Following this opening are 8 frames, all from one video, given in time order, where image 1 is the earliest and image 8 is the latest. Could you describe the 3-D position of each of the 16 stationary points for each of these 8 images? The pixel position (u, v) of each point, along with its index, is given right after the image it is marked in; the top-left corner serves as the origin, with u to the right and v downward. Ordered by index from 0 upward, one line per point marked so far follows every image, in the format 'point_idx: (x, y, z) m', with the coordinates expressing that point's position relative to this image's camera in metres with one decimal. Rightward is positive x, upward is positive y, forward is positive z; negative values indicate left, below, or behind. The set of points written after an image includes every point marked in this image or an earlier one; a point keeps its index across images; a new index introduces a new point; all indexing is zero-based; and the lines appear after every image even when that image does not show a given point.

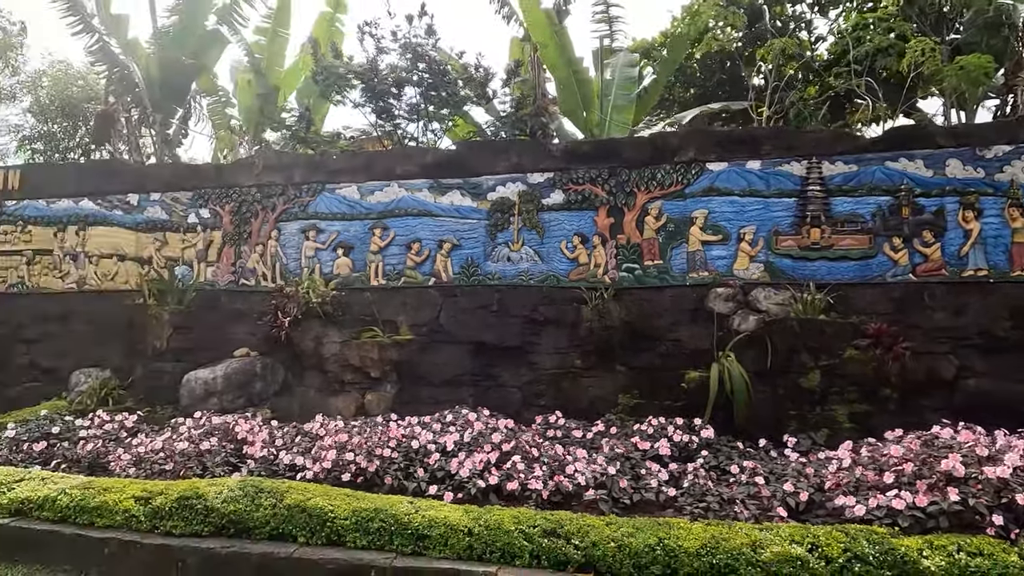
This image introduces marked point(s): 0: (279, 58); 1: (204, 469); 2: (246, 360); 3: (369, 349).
0: (-4.0, +3.9, +11.2) m
1: (-2.0, -1.2, +4.4) m
2: (-2.6, -0.7, +6.4) m
3: (-1.3, -0.6, +6.1) m
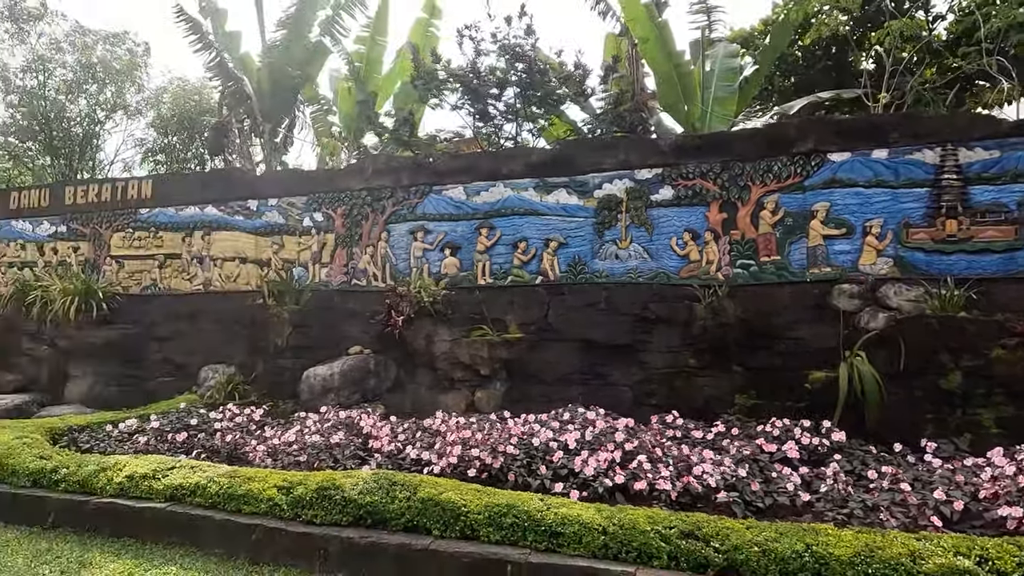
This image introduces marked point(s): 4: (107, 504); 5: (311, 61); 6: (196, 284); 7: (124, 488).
0: (-2.4, +3.9, +11.6) m
1: (-1.2, -1.2, +4.5) m
2: (-1.5, -0.7, +6.6) m
3: (-0.3, -0.6, +6.1) m
4: (-2.7, -1.4, +4.4) m
5: (-3.2, +3.5, +10.3) m
6: (-3.8, +0.1, +7.8) m
7: (-2.6, -1.4, +4.5) m
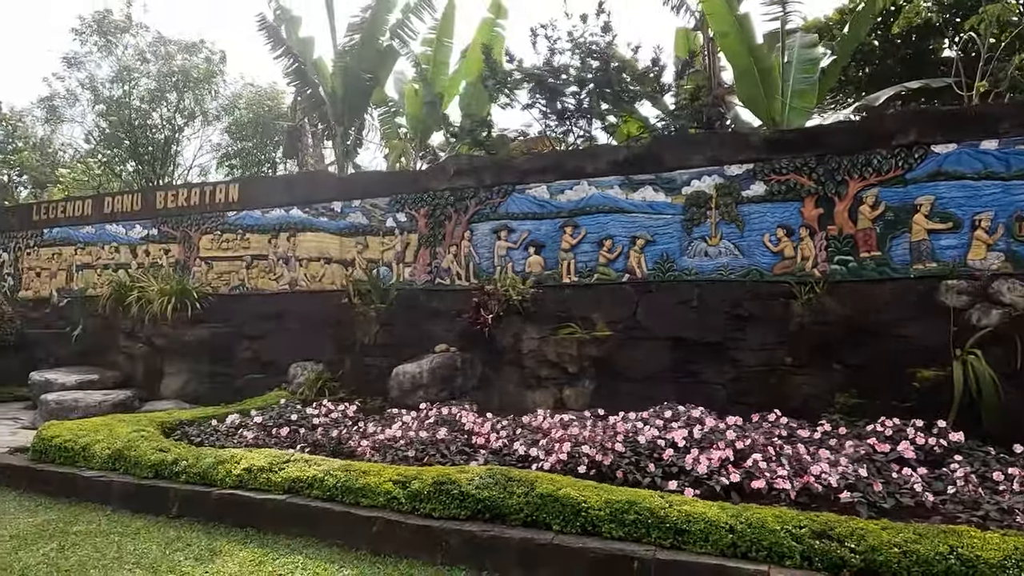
0: (-1.2, +3.9, +11.7) m
1: (-0.5, -1.2, +4.6) m
2: (-0.7, -0.7, +6.7) m
3: (+0.5, -0.5, +6.2) m
4: (-1.9, -1.4, +4.5) m
5: (-2.1, +3.5, +10.5) m
6: (-2.8, +0.1, +8.1) m
7: (-1.9, -1.4, +4.7) m
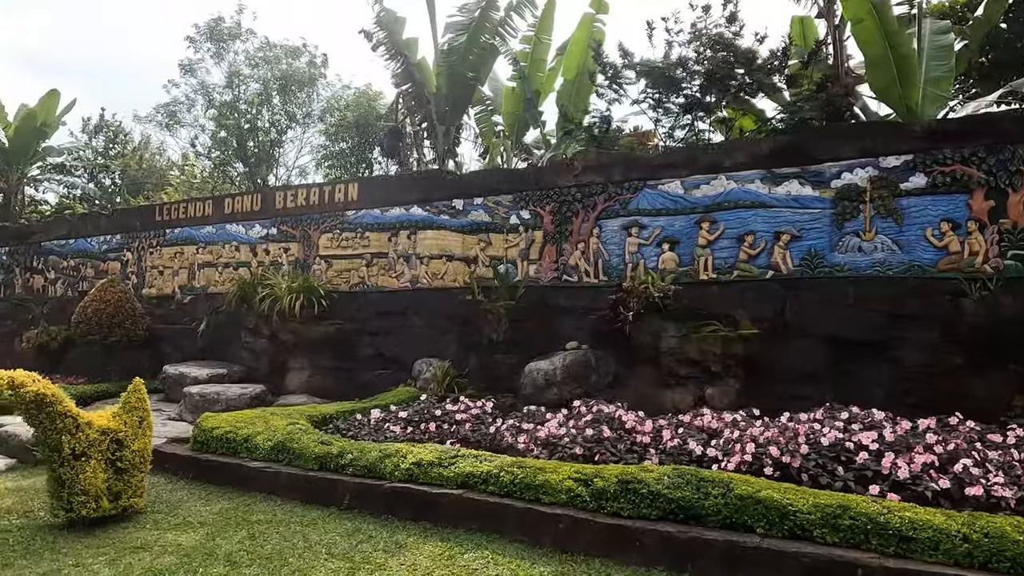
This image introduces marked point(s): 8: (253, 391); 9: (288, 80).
0: (+0.5, +4.0, +11.7) m
1: (+0.7, -1.1, +4.6) m
2: (+0.7, -0.6, +6.7) m
3: (+1.8, -0.5, +6.0) m
4: (-0.8, -1.4, +4.6) m
5: (-0.4, +3.6, +10.5) m
6: (-1.3, +0.1, +8.2) m
7: (-0.7, -1.3, +4.7) m
8: (-2.9, -1.2, +7.5) m
9: (-4.5, +4.3, +13.9) m
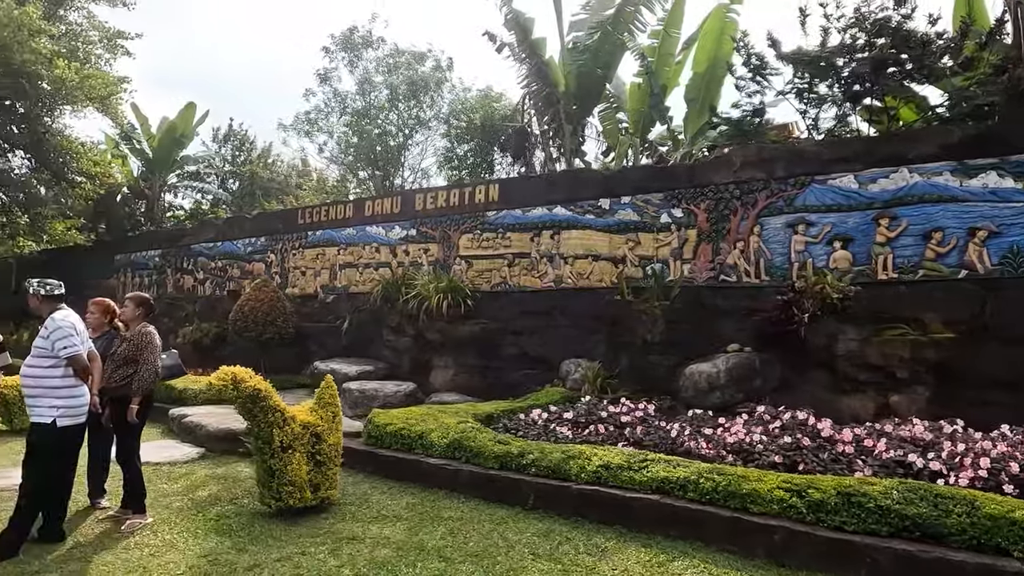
0: (+2.7, +4.0, +11.5) m
1: (+2.0, -1.2, +4.4) m
2: (+2.3, -0.6, +6.4) m
3: (+3.3, -0.5, +5.7) m
4: (+0.6, -1.4, +4.6) m
5: (+1.6, +3.6, +10.4) m
6: (+0.4, +0.1, +8.2) m
7: (+0.6, -1.3, +4.7) m
8: (-1.2, -1.2, +7.7) m
9: (-2.0, +4.3, +14.2) m
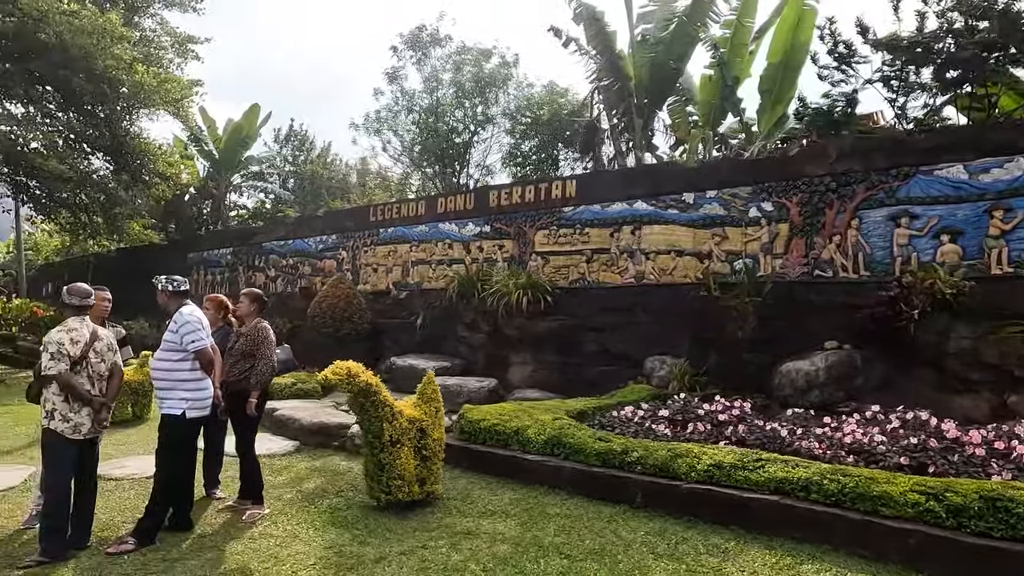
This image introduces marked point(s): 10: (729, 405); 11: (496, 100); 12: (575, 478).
0: (+3.9, +4.0, +11.2) m
1: (+2.7, -1.1, +4.2) m
2: (+3.1, -0.6, +6.2) m
3: (+4.1, -0.5, +5.4) m
4: (+1.3, -1.4, +4.5) m
5: (+2.7, +3.6, +10.2) m
6: (+1.4, +0.1, +8.1) m
7: (+1.4, -1.3, +4.6) m
8: (-0.3, -1.1, +7.7) m
9: (-0.6, +4.4, +14.3) m
10: (+2.0, -1.1, +6.1) m
11: (-0.3, +4.1, +14.2) m
12: (+0.5, -1.5, +5.1) m
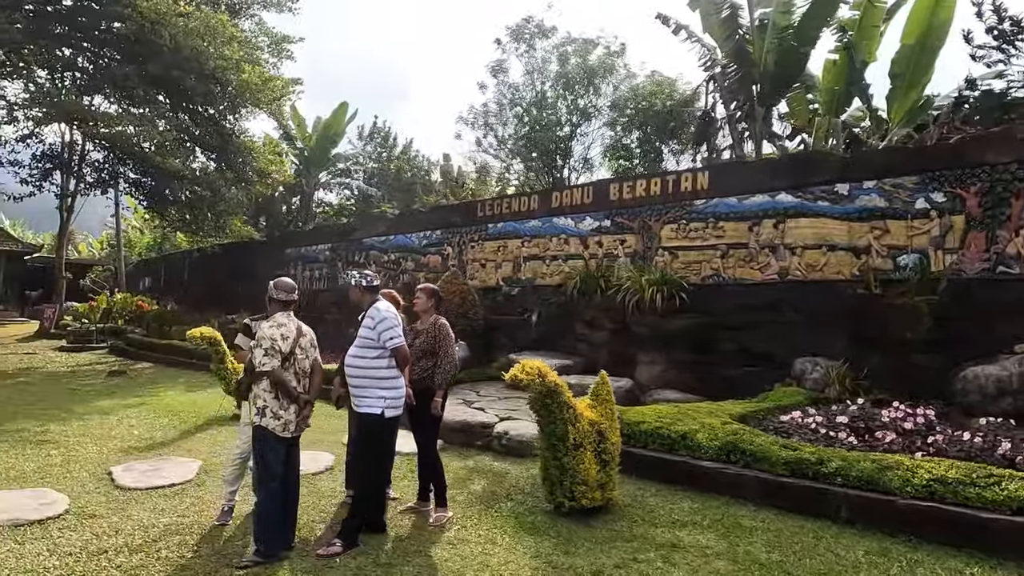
0: (+5.7, +4.1, +10.5) m
1: (+4.0, -1.1, +3.7) m
2: (+4.5, -0.6, +5.7) m
3: (+5.5, -0.5, +4.7) m
4: (+2.6, -1.4, +4.1) m
5: (+4.5, +3.7, +9.6) m
6: (+3.0, +0.2, +7.7) m
7: (+2.7, -1.3, +4.2) m
8: (+1.3, -1.1, +7.5) m
9: (+1.5, +4.5, +13.9) m
10: (+3.4, -1.1, +5.7) m
11: (+1.8, +4.2, +13.8) m
12: (+1.8, -1.5, +4.8) m
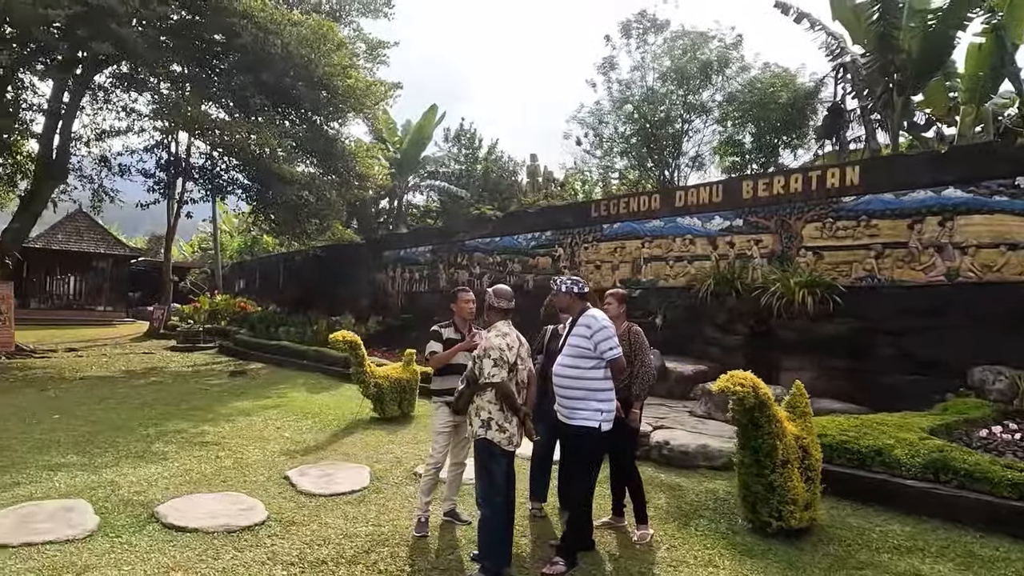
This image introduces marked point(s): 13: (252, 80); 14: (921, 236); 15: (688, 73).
0: (+7.6, +4.1, +9.7) m
1: (+5.2, -1.1, +3.0) m
2: (+5.9, -0.6, +5.0) m
3: (+6.8, -0.5, +4.0) m
4: (+3.8, -1.4, +3.6) m
5: (+6.2, +3.7, +8.9) m
6: (+4.6, +0.2, +7.2) m
7: (+3.9, -1.3, +3.7) m
8: (+2.9, -1.1, +7.1) m
9: (+3.6, +4.5, +13.5) m
10: (+4.8, -1.1, +5.1) m
11: (+3.9, +4.1, +13.4) m
12: (+3.1, -1.5, +4.4) m
13: (-5.4, +4.3, +13.8) m
14: (+4.5, +0.6, +7.3) m
15: (+3.5, +4.4, +13.6) m
